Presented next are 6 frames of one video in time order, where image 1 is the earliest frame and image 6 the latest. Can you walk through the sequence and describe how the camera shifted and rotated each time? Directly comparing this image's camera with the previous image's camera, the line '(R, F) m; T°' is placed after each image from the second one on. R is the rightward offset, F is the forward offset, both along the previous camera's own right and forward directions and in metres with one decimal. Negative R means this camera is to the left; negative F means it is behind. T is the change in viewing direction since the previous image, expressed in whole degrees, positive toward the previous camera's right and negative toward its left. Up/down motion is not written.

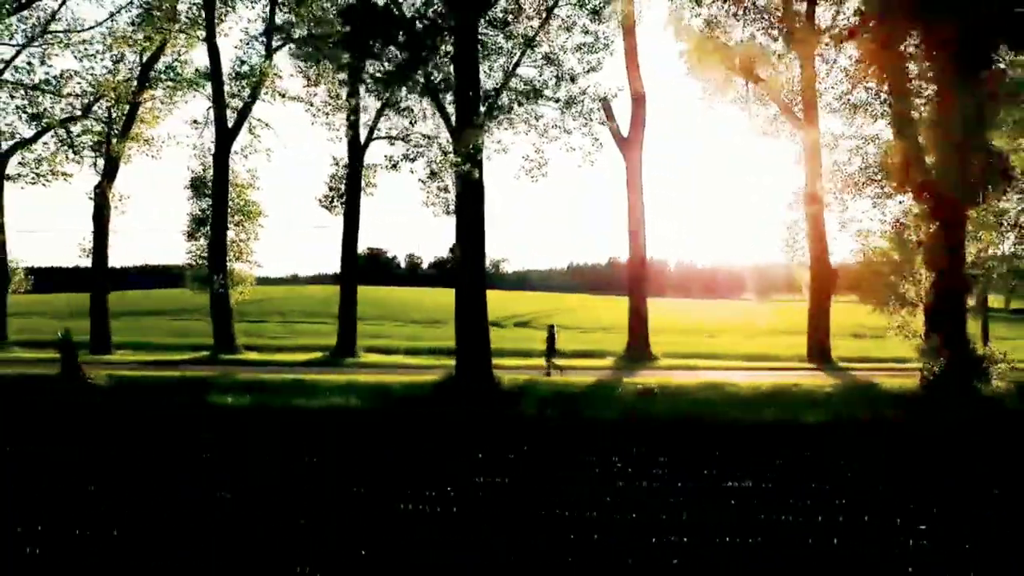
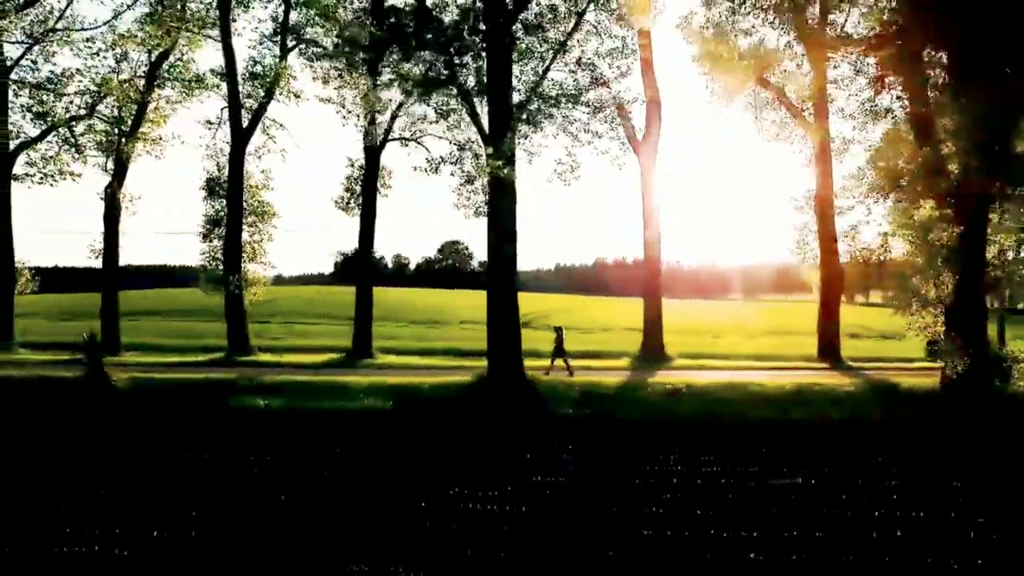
(-0.9, -0.1) m; +2°
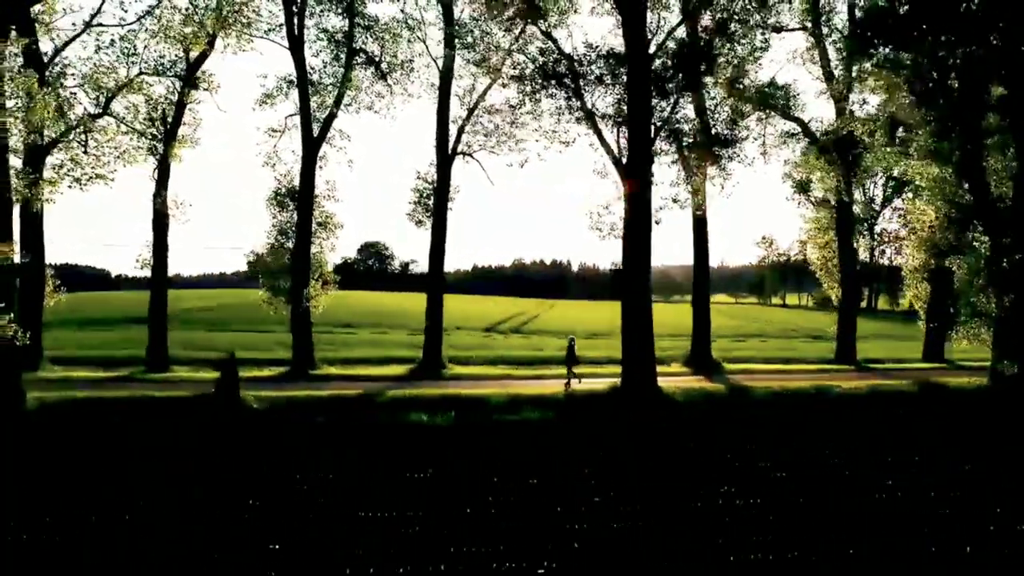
(-5.0, -0.4) m; +11°
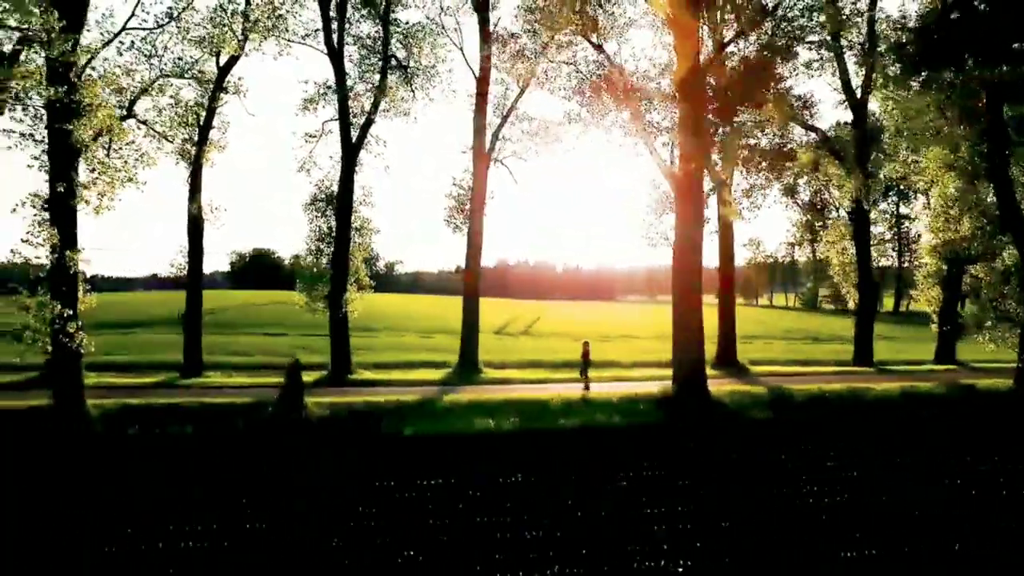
(-1.6, -0.2) m; +3°
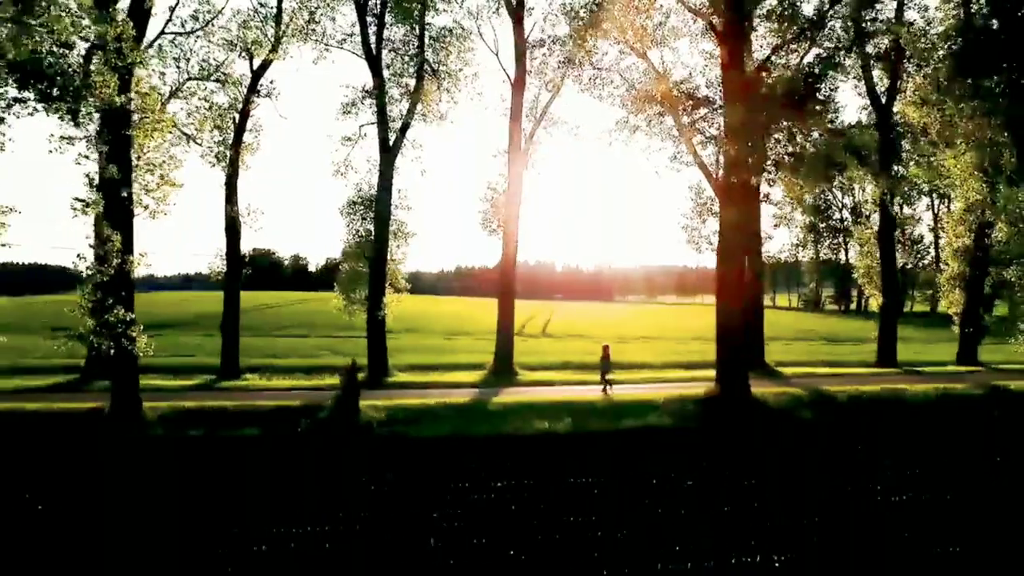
(-1.1, -0.2) m; +1°
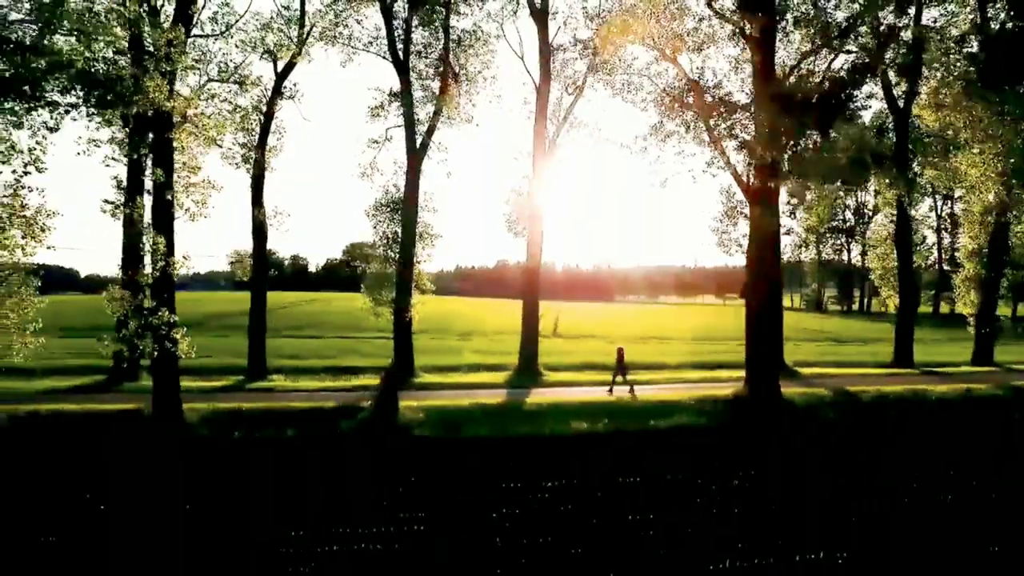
(-0.8, -0.1) m; +1°
